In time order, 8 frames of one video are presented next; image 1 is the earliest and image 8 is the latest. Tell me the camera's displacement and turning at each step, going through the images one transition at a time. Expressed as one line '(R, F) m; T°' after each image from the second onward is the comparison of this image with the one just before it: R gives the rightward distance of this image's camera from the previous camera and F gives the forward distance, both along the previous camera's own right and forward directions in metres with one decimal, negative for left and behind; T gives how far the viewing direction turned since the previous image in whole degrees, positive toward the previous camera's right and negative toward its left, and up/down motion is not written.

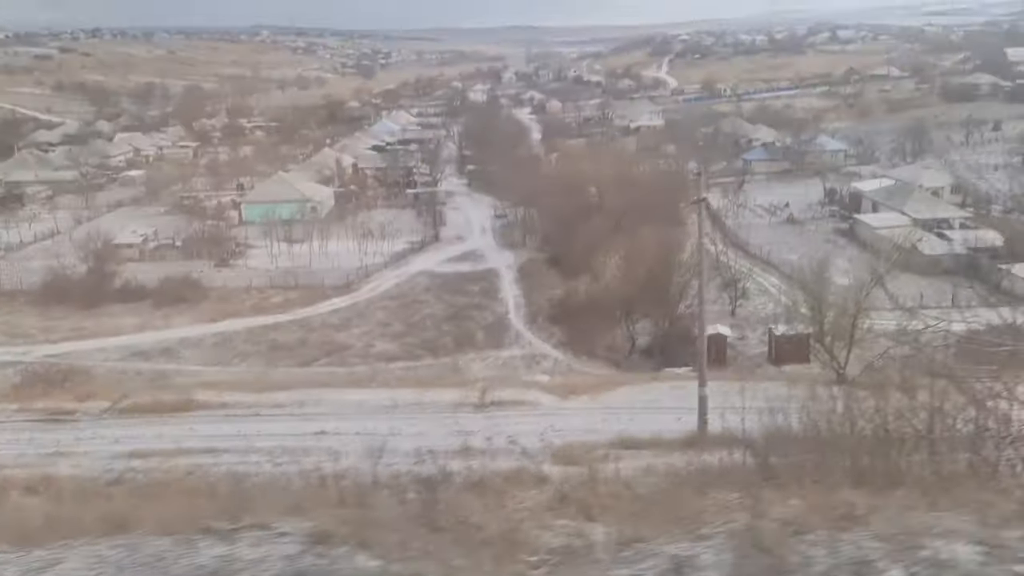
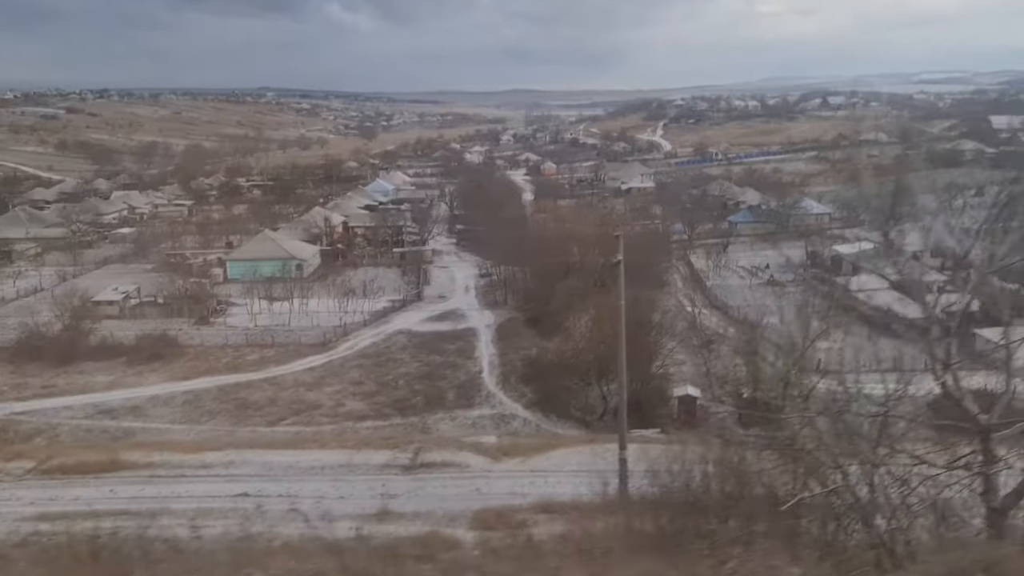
(+0.3, -0.1) m; 0°
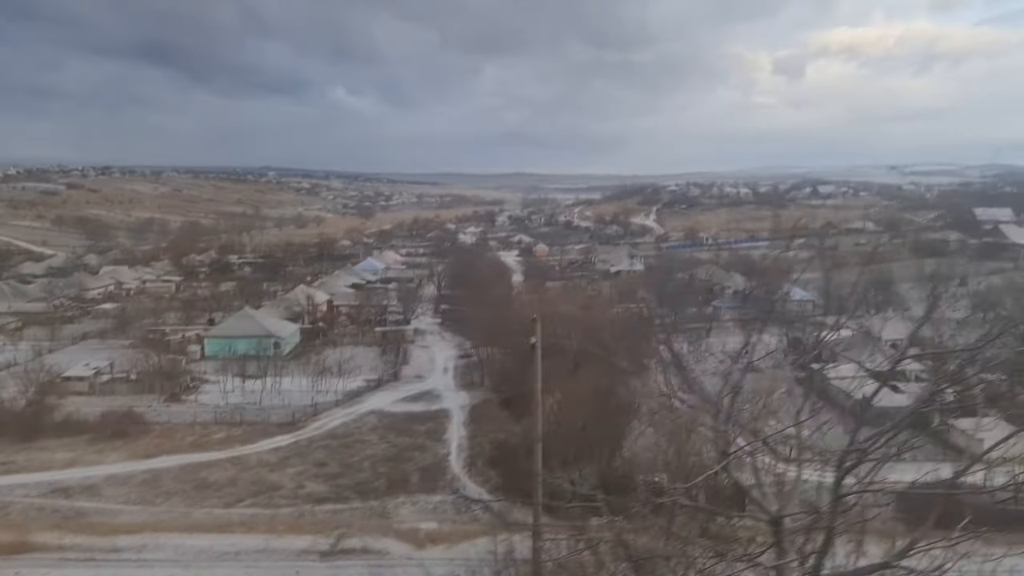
(+0.3, -0.1) m; 0°
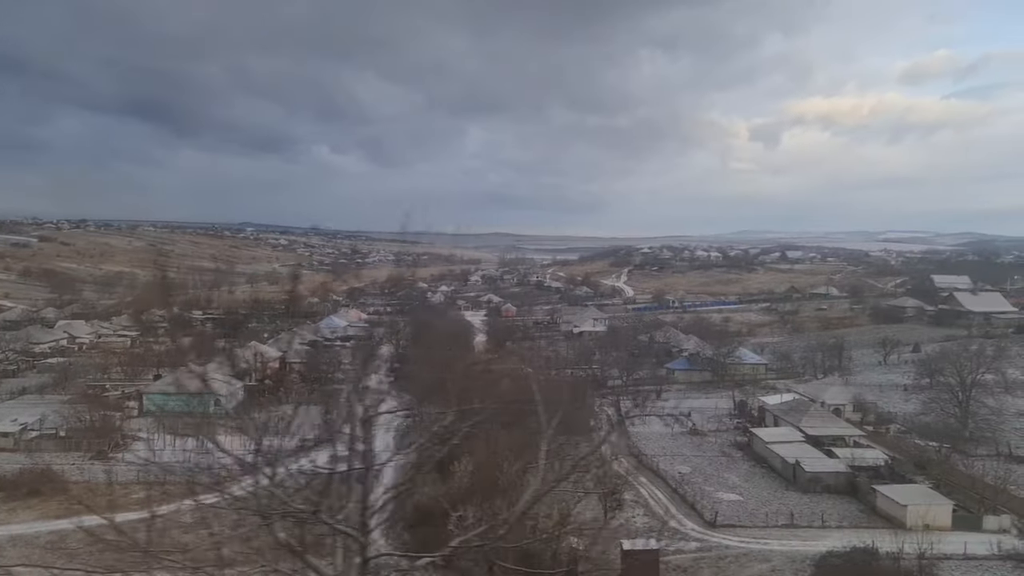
(+0.6, -0.2) m; +1°
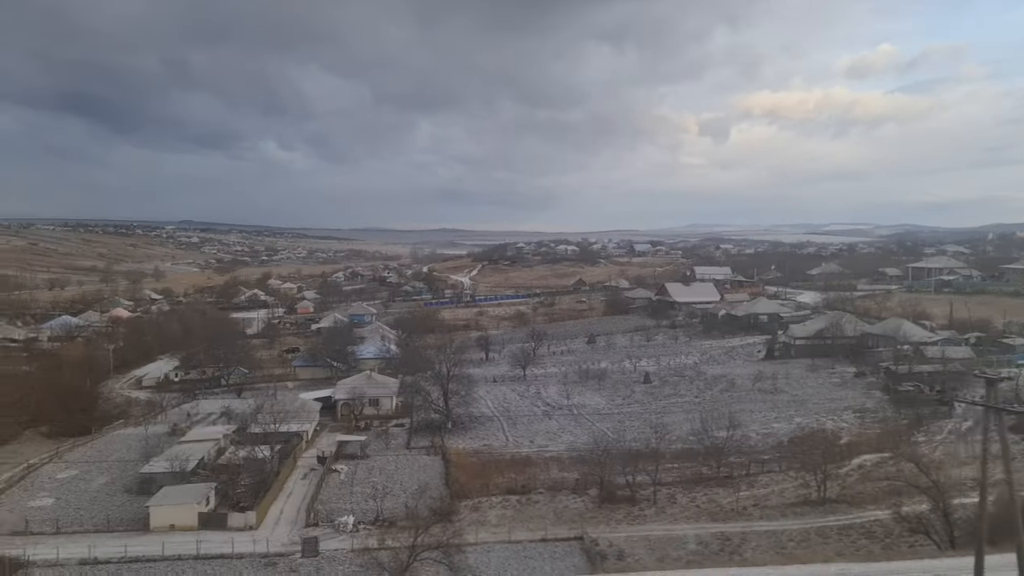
(+5.6, +0.2) m; +6°
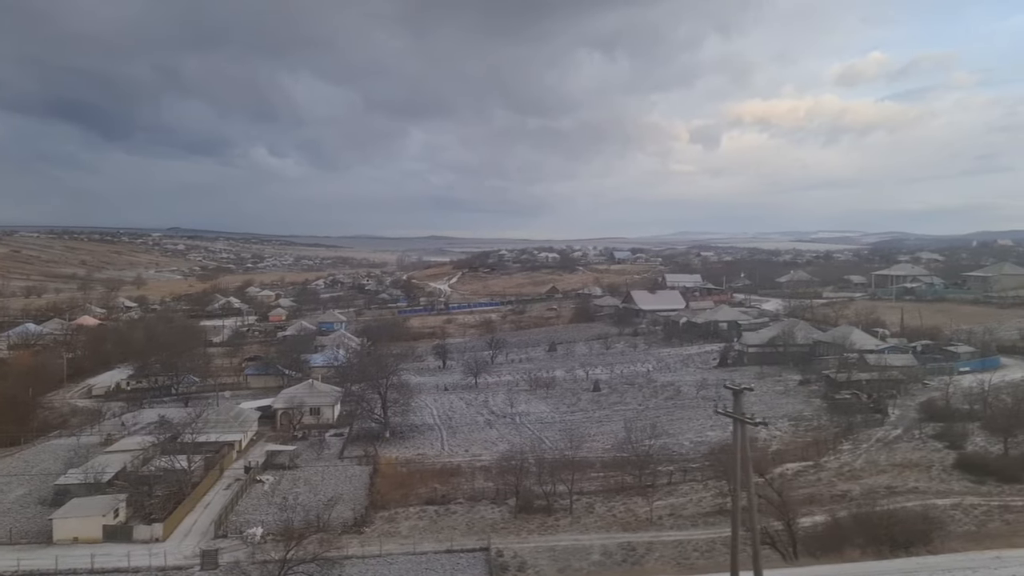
(+0.6, 0.0) m; +1°
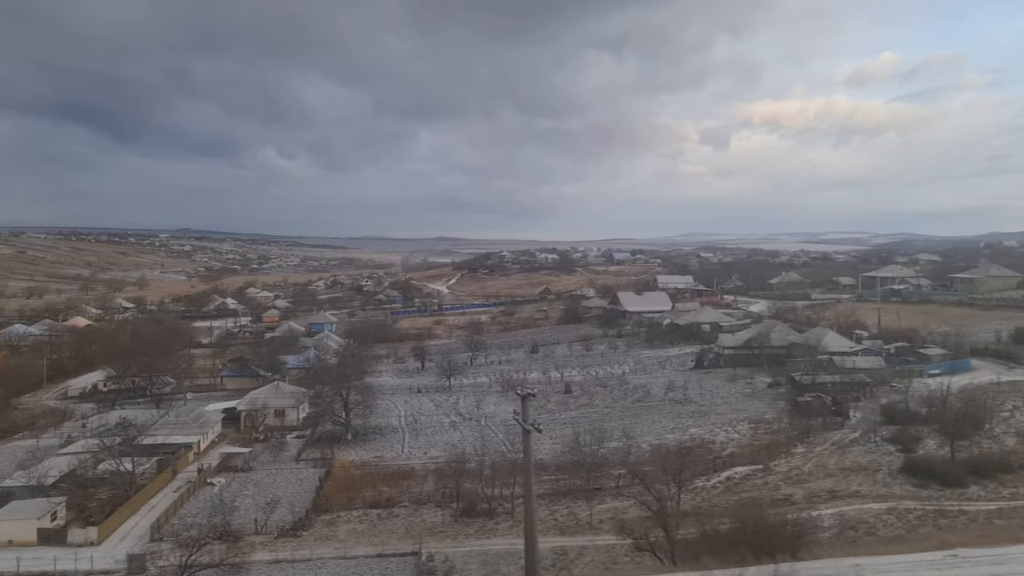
(+0.5, 0.0) m; 0°
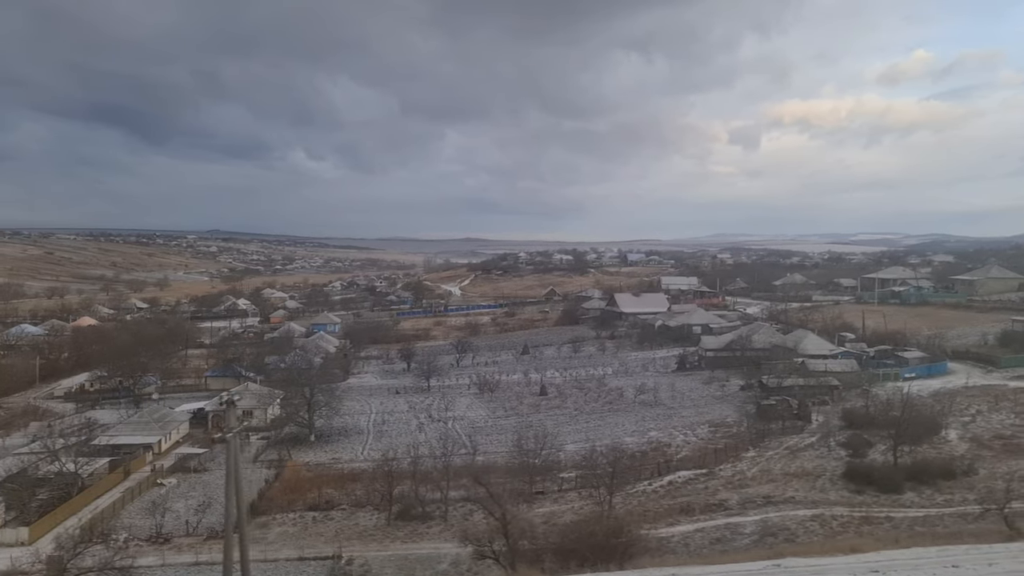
(+0.7, 0.0) m; -2°
